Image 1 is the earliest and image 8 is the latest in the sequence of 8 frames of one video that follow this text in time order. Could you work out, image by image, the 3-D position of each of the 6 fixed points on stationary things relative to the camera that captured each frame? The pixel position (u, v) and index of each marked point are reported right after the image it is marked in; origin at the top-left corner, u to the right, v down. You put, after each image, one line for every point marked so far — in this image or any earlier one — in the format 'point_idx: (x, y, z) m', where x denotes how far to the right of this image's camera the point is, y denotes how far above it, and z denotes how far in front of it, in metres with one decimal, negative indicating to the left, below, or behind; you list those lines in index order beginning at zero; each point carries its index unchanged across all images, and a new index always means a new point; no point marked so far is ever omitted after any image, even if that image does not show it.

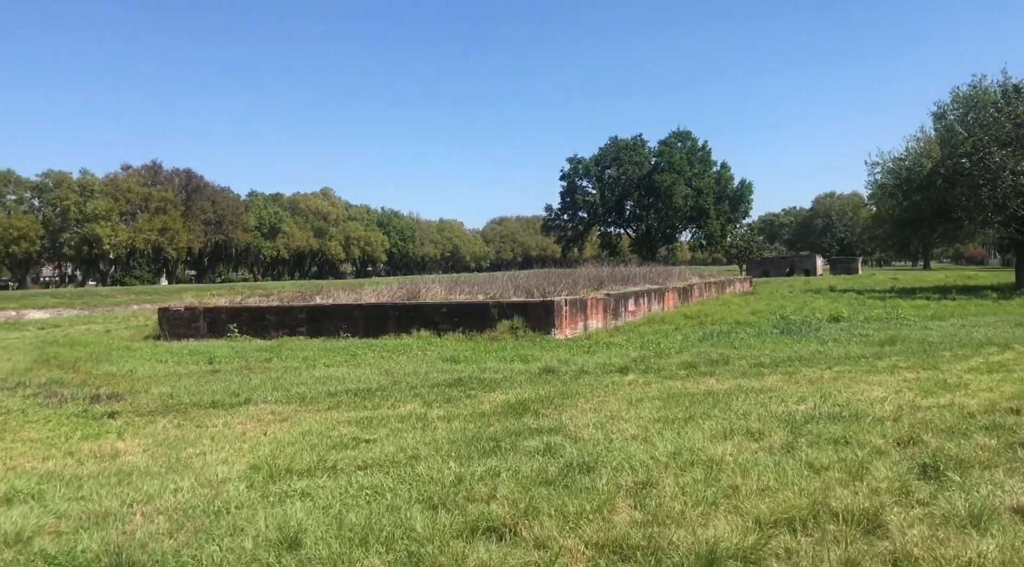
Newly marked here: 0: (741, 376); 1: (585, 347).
0: (+2.1, -0.9, +8.6) m
1: (+0.9, -0.9, +11.9) m
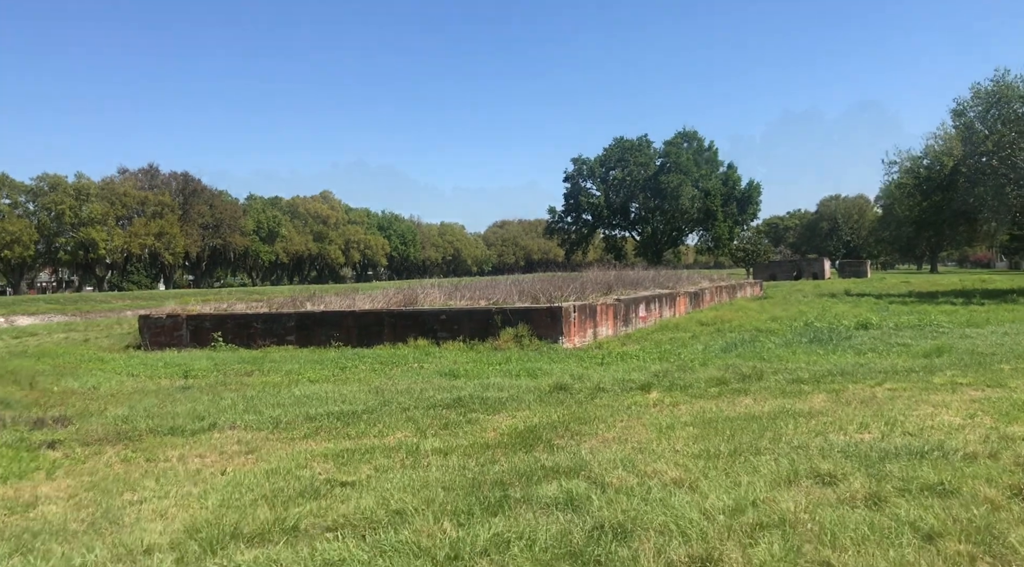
0: (+2.2, -0.9, +7.6) m
1: (+0.9, -1.0, +10.9) m
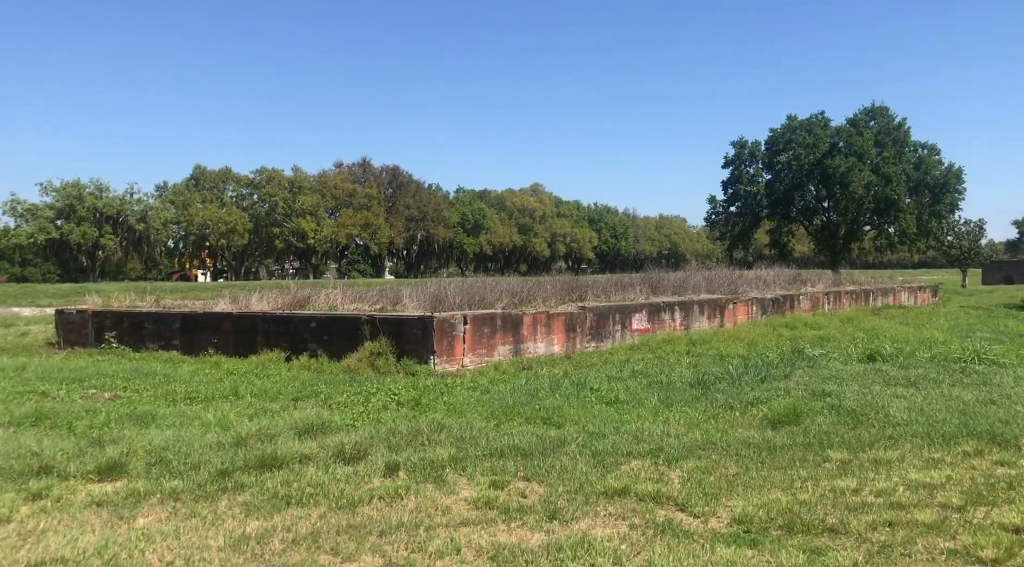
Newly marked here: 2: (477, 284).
0: (+2.1, -1.1, +7.3) m
1: (+0.8, -1.1, +10.5) m
2: (-0.6, 0.0, +14.9) m
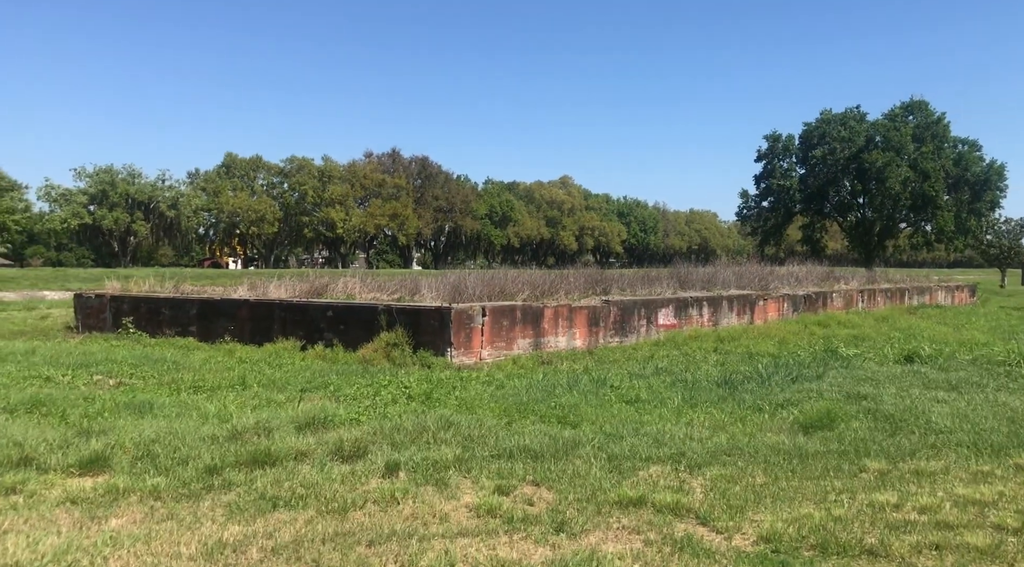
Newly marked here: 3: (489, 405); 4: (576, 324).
0: (+2.2, -1.0, +6.8) m
1: (+1.0, -1.0, +10.1) m
2: (-0.2, +0.1, +14.5) m
3: (-0.2, -1.0, +7.2) m
4: (+0.9, -0.6, +12.9) m
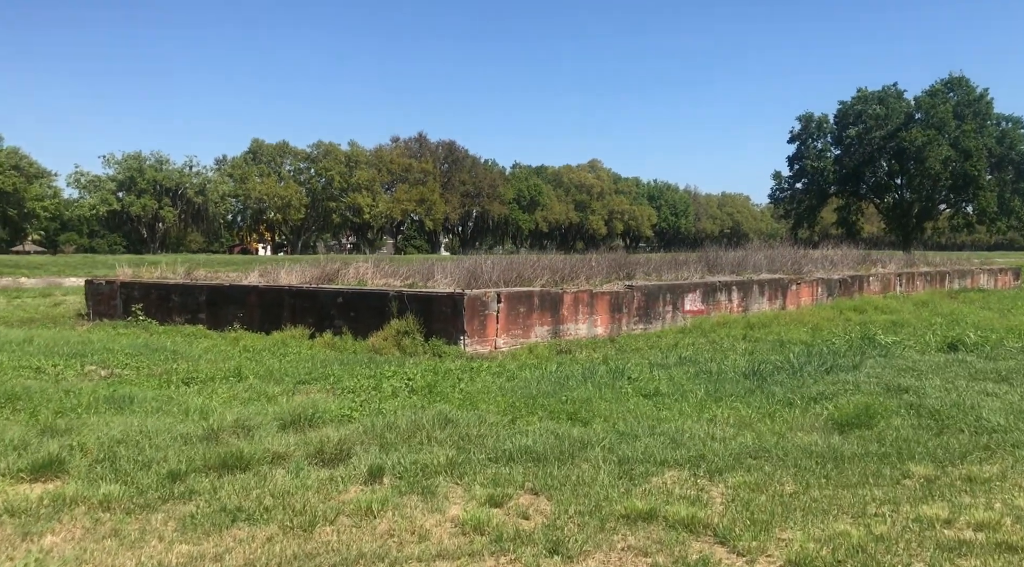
0: (+2.2, -0.9, +6.2) m
1: (+1.1, -0.8, +9.5) m
2: (+0.1, +0.4, +14.0) m
3: (-0.1, -0.9, +6.7) m
4: (+1.2, -0.4, +12.4) m
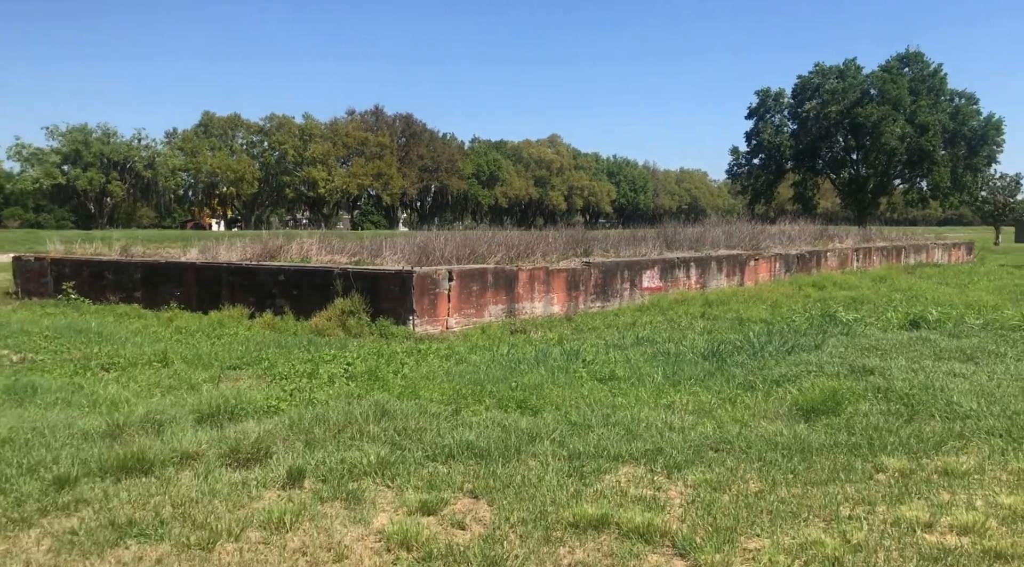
0: (+1.8, -0.8, +5.8) m
1: (+0.6, -0.6, +9.1) m
2: (-0.6, +0.7, +13.4) m
3: (-0.5, -0.7, +6.2) m
4: (+0.5, -0.1, +11.9) m
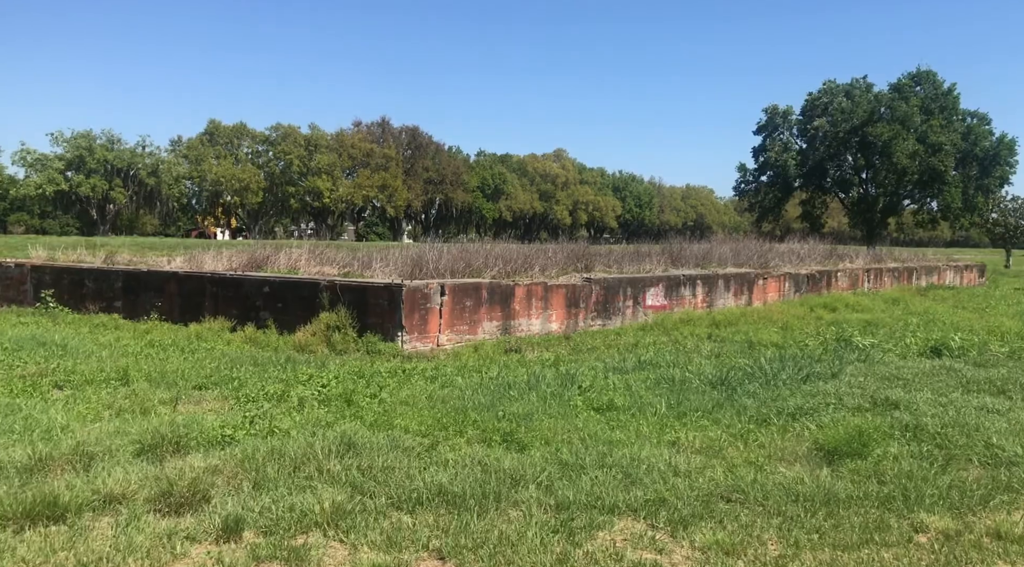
0: (+1.8, -0.9, +5.2) m
1: (+0.5, -0.7, +8.5) m
2: (-0.7, +0.5, +12.8) m
3: (-0.6, -0.8, +5.6) m
4: (+0.5, -0.3, +11.3) m
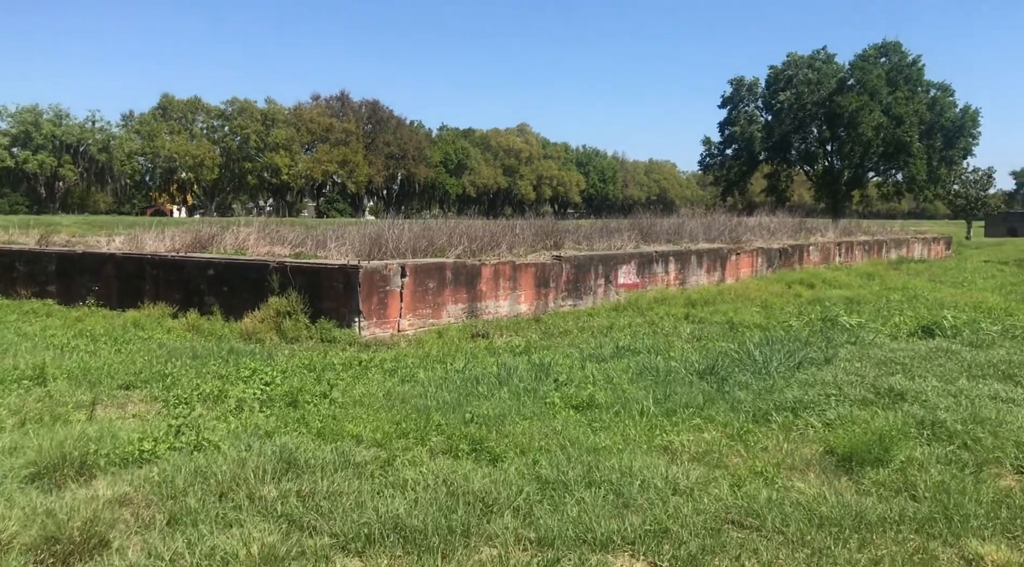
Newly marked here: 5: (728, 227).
0: (+1.6, -0.8, +4.6) m
1: (+0.2, -0.6, +7.8) m
2: (-1.1, +0.8, +12.1) m
3: (-0.8, -0.7, +4.9) m
4: (+0.1, 0.0, +10.6) m
5: (+4.6, +1.2, +18.6) m
